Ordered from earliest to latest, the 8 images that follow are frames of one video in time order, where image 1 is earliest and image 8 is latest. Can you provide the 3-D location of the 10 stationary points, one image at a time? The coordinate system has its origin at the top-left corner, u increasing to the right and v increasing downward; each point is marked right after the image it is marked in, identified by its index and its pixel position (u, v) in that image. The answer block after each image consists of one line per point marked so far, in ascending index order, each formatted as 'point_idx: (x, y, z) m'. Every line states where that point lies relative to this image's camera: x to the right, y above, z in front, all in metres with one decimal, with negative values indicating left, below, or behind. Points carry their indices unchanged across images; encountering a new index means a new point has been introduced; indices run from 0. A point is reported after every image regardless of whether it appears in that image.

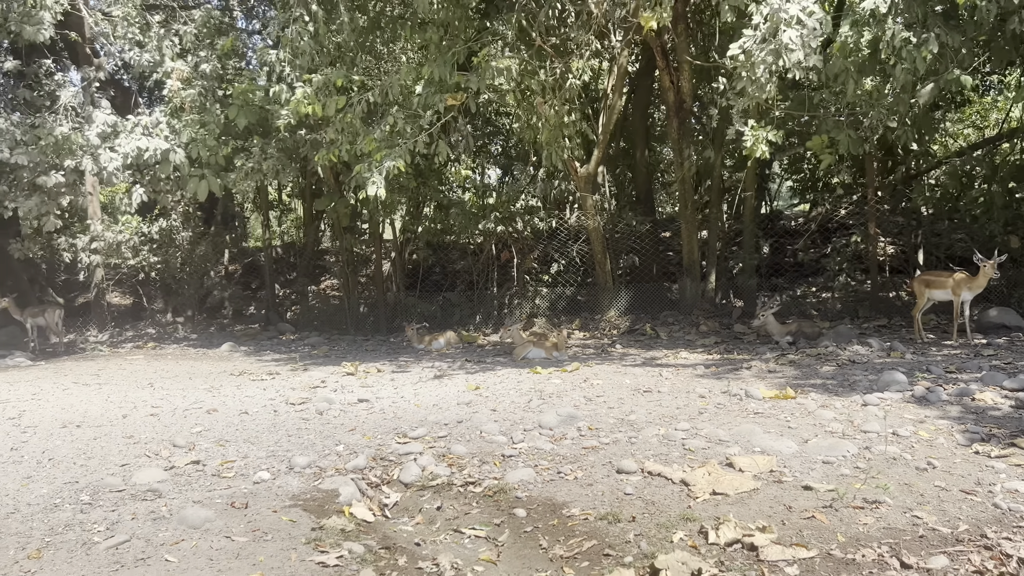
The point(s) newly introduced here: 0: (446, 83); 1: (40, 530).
0: (-0.7, +2.4, +9.5) m
1: (-2.4, -1.2, +4.1) m
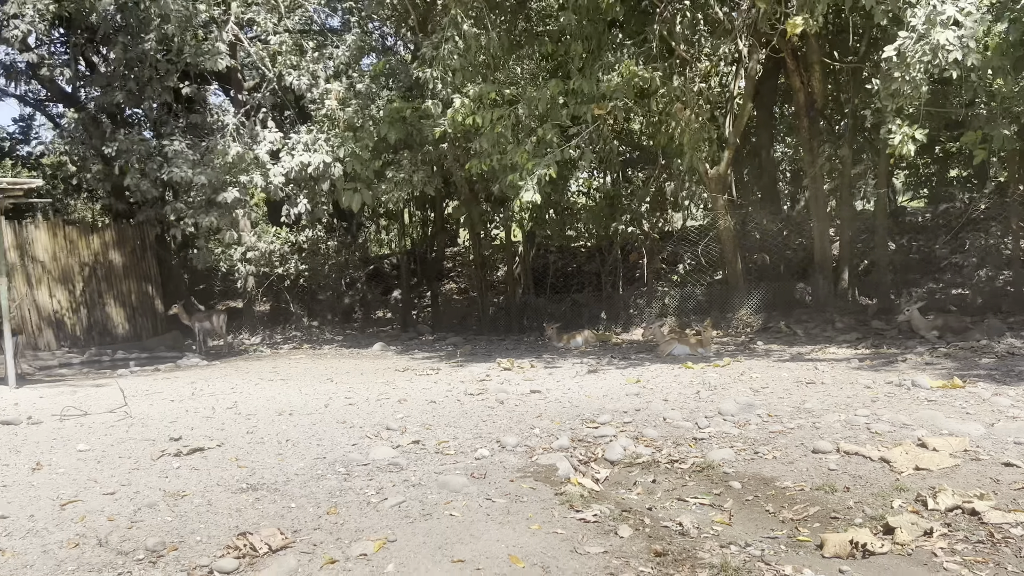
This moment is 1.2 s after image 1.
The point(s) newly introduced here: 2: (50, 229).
0: (+1.0, +2.4, +10.0) m
1: (-1.1, -1.2, +4.8) m
2: (-8.3, +1.1, +14.3) m
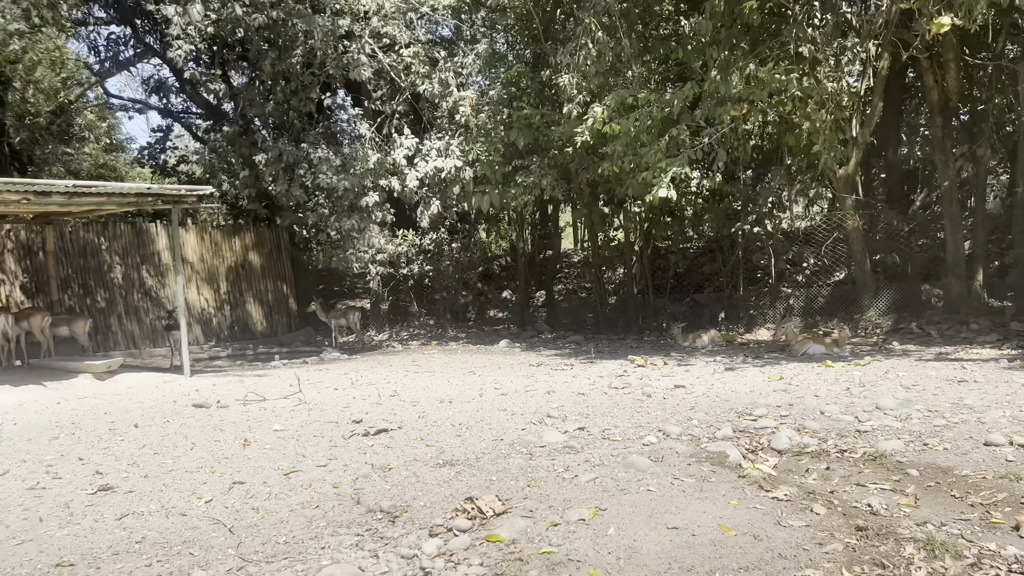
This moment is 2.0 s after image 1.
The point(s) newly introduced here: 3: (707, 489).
0: (+2.7, +2.4, +10.2) m
1: (0.0, -1.2, +5.2) m
2: (-6.1, +1.1, +15.5) m
3: (+1.1, -1.1, +4.5) m
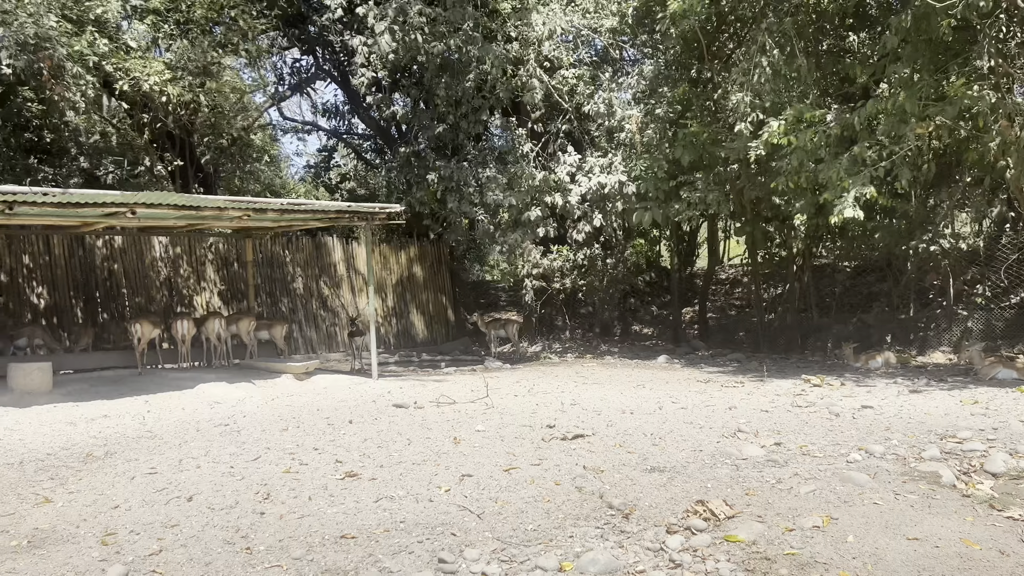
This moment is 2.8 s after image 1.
0: (+5.0, +2.2, +10.0) m
1: (+1.4, -1.3, +5.4) m
2: (-3.0, +0.9, +16.5) m
3: (+2.4, -1.2, +4.6) m
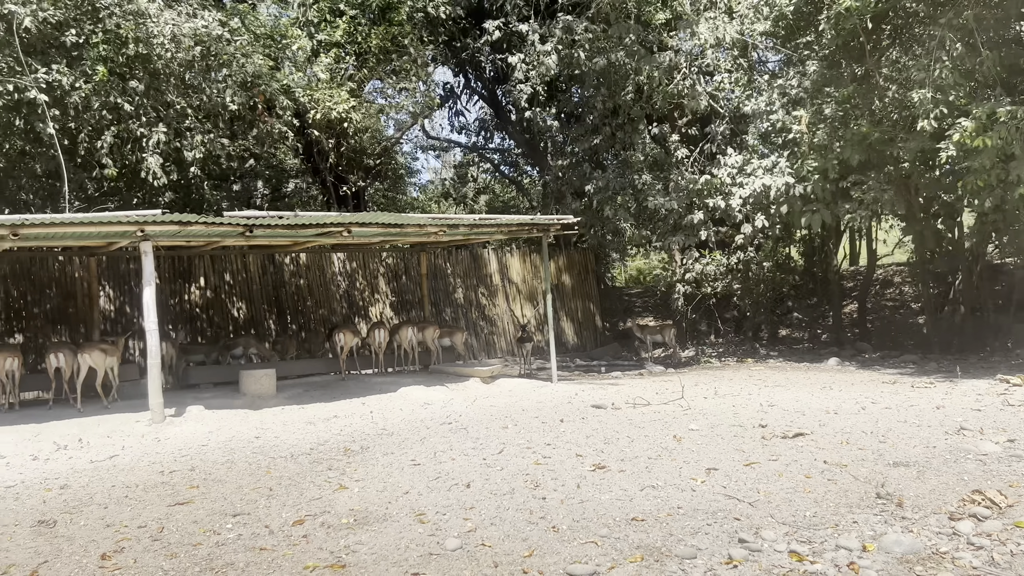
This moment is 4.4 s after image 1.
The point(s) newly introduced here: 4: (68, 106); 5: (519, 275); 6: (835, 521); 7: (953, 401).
0: (+7.2, +2.2, +9.7) m
1: (+3.2, -1.3, +5.5) m
2: (+0.2, +0.7, +17.2) m
3: (+4.0, -1.2, +4.6) m
4: (-5.6, +2.3, +10.3) m
5: (+0.1, +0.3, +17.1) m
6: (+1.8, -1.3, +4.6) m
7: (+4.7, -1.2, +8.6) m
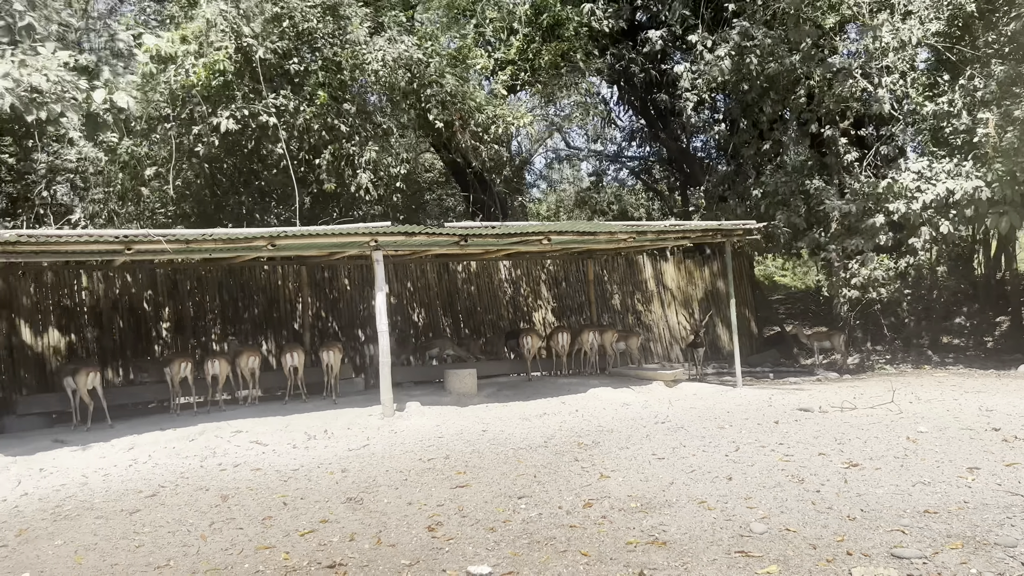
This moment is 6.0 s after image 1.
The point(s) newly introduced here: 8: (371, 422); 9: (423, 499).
0: (+9.6, +2.2, +9.1) m
1: (+5.1, -1.3, +5.4) m
2: (+3.6, +0.6, +17.3) m
3: (+5.8, -1.2, +4.3) m
4: (-3.1, +2.2, +11.2) m
5: (+3.5, +0.1, +17.3) m
6: (+3.7, -1.3, +4.6) m
7: (+7.0, -1.2, +8.3) m
8: (-1.6, -1.5, +9.2) m
9: (-0.7, -1.6, +6.1) m
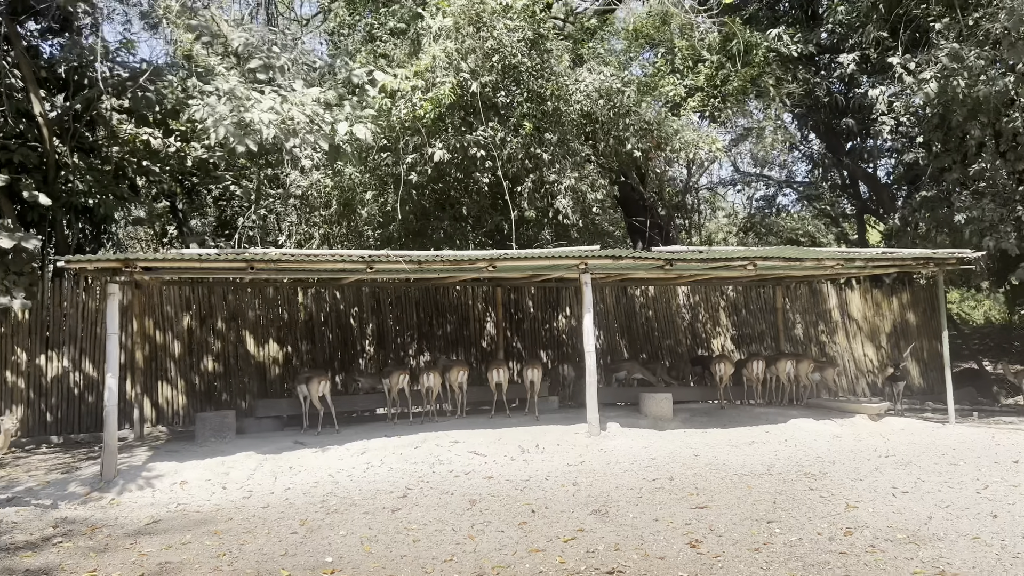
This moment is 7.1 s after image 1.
0: (+11.9, +1.7, +7.6) m
1: (+6.8, -1.5, +4.6) m
2: (+7.3, -0.1, +16.7) m
3: (+7.4, -1.4, +3.4) m
4: (-0.2, +1.9, +11.8) m
5: (+7.2, -0.5, +16.7) m
6: (+5.3, -1.5, +4.1) m
7: (+9.2, -1.6, +7.1) m
8: (+0.8, -1.8, +9.4) m
9: (+1.2, -1.8, +6.2) m
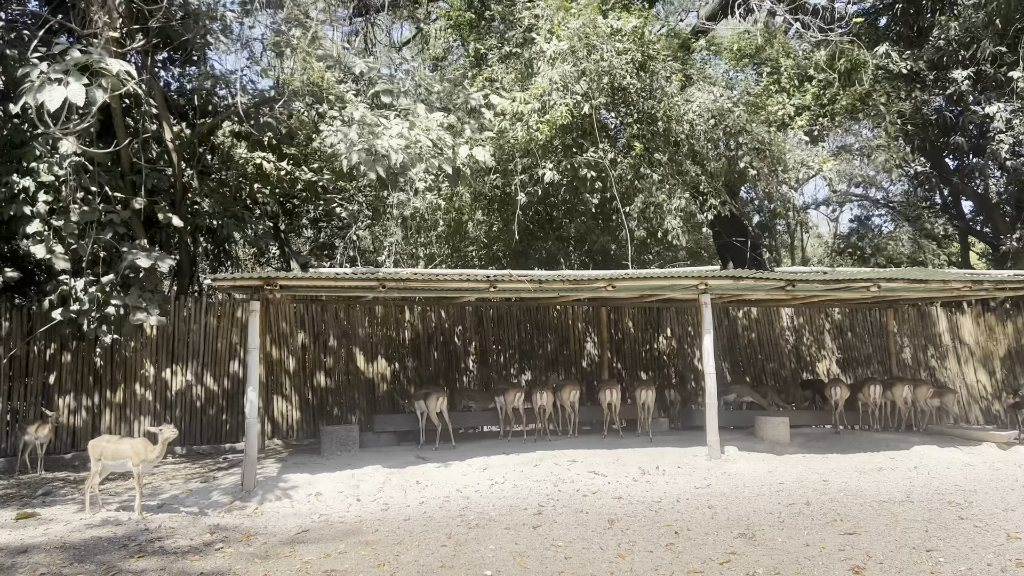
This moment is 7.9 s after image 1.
0: (+13.2, +1.5, +6.6) m
1: (+7.8, -1.7, +4.0) m
2: (+9.3, -0.5, +16.1) m
3: (+8.2, -1.5, +2.8) m
4: (+1.4, +1.6, +11.9) m
5: (+9.2, -1.0, +16.0) m
6: (+6.2, -1.7, +3.7) m
7: (+10.3, -1.9, +6.3) m
8: (+2.2, -2.0, +9.3) m
9: (+2.3, -1.9, +6.1) m
